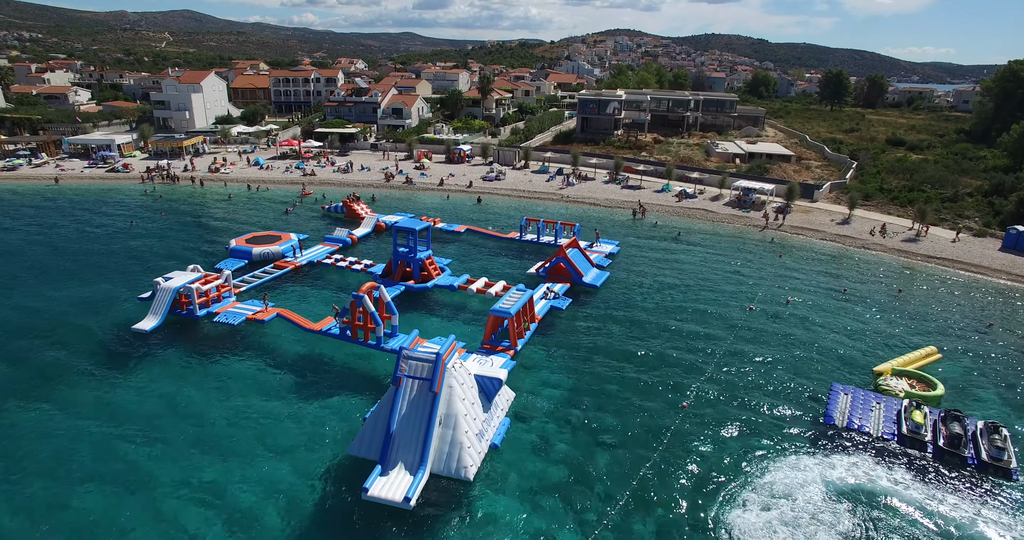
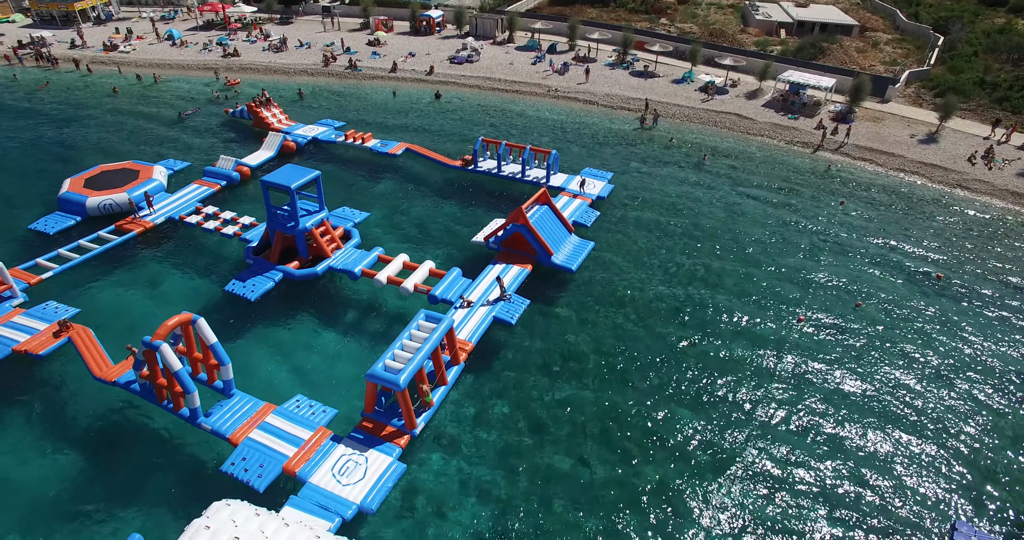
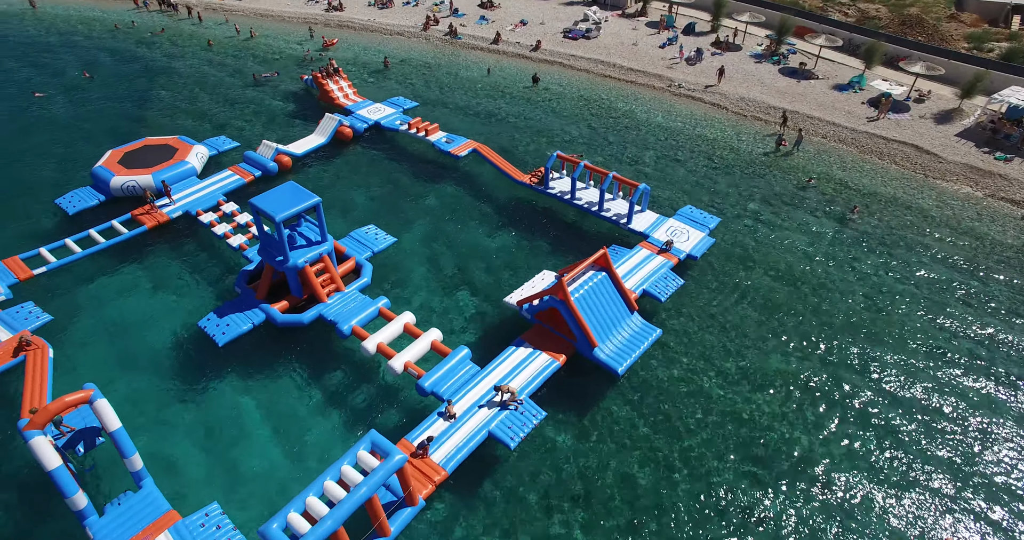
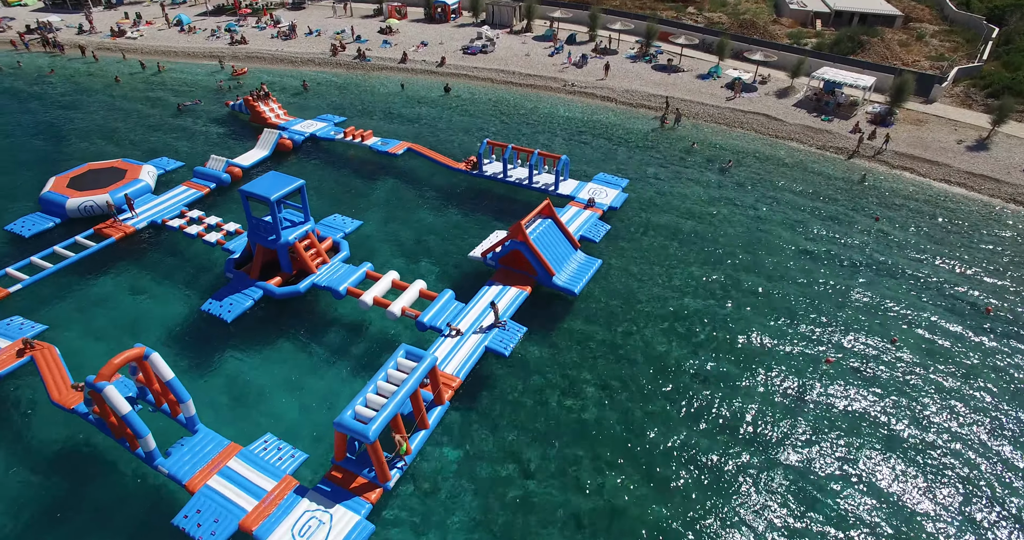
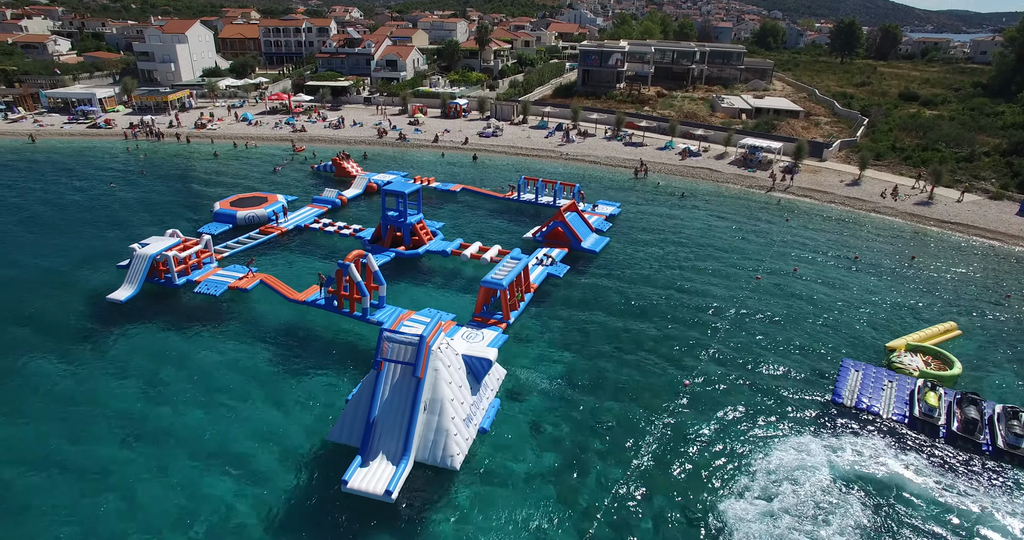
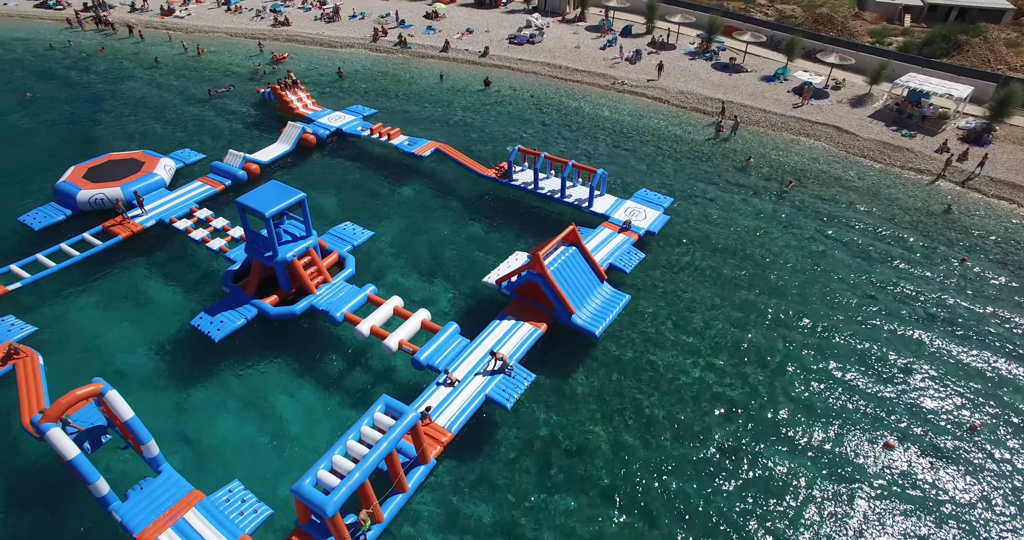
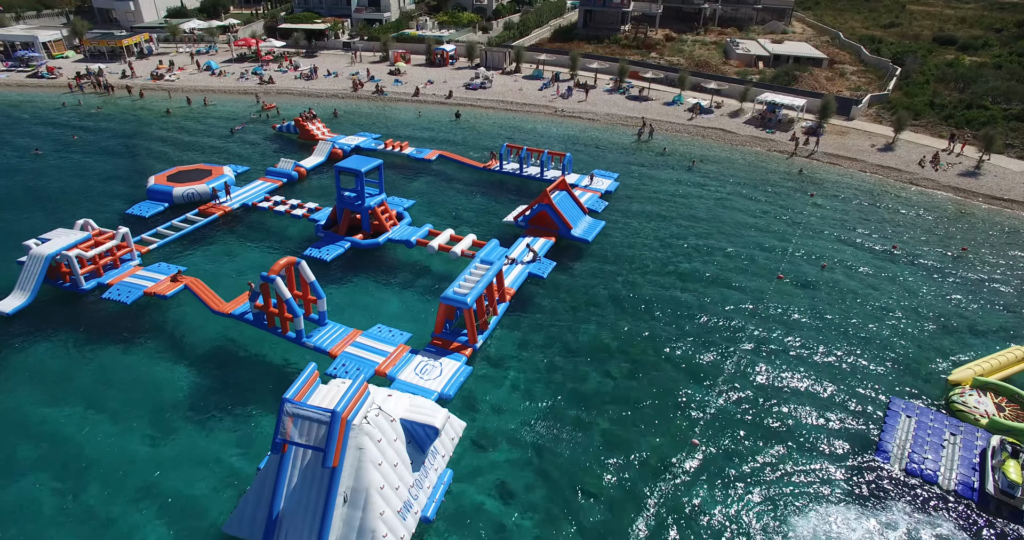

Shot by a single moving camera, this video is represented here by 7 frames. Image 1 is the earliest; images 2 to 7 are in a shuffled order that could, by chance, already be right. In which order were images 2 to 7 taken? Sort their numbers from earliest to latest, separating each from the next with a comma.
5, 7, 2, 4, 6, 3
